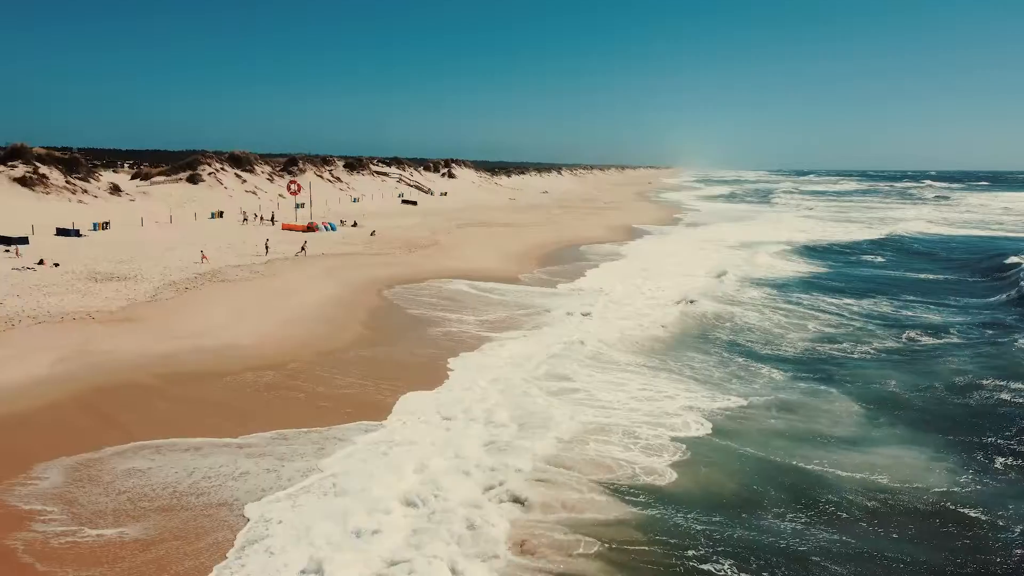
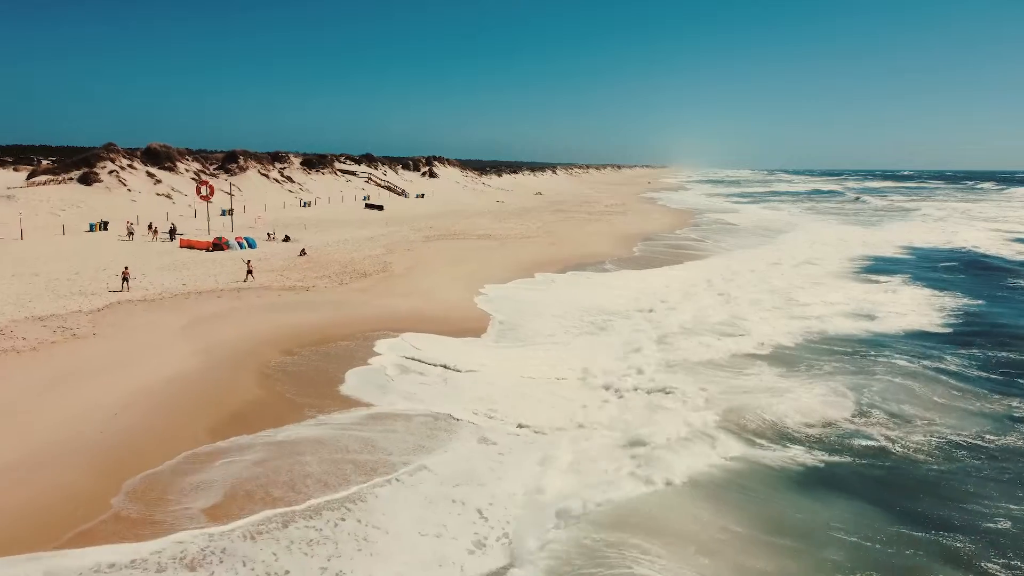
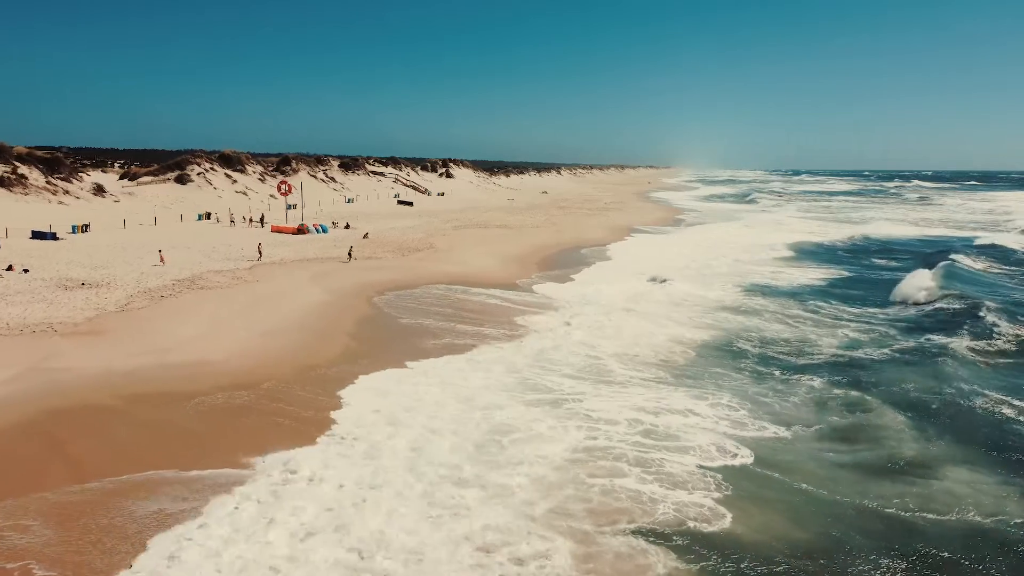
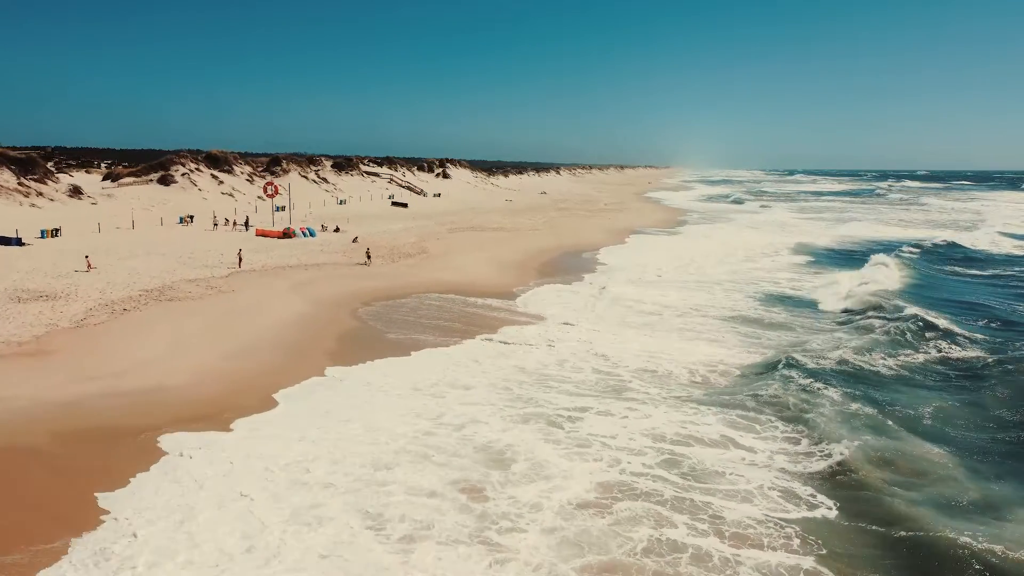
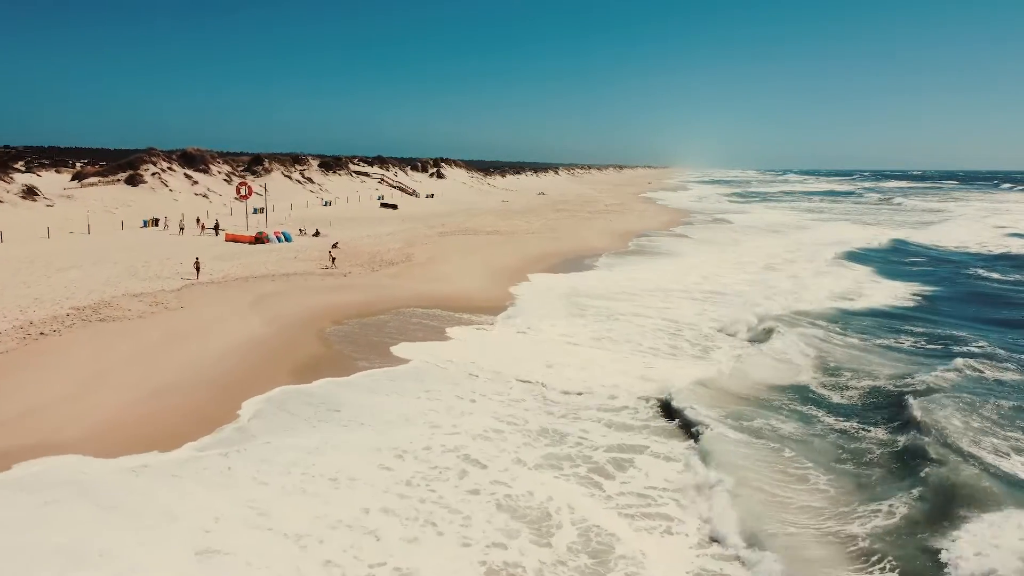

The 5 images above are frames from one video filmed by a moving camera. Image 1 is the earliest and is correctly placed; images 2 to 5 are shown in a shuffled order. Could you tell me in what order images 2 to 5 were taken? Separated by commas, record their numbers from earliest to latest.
3, 4, 5, 2
